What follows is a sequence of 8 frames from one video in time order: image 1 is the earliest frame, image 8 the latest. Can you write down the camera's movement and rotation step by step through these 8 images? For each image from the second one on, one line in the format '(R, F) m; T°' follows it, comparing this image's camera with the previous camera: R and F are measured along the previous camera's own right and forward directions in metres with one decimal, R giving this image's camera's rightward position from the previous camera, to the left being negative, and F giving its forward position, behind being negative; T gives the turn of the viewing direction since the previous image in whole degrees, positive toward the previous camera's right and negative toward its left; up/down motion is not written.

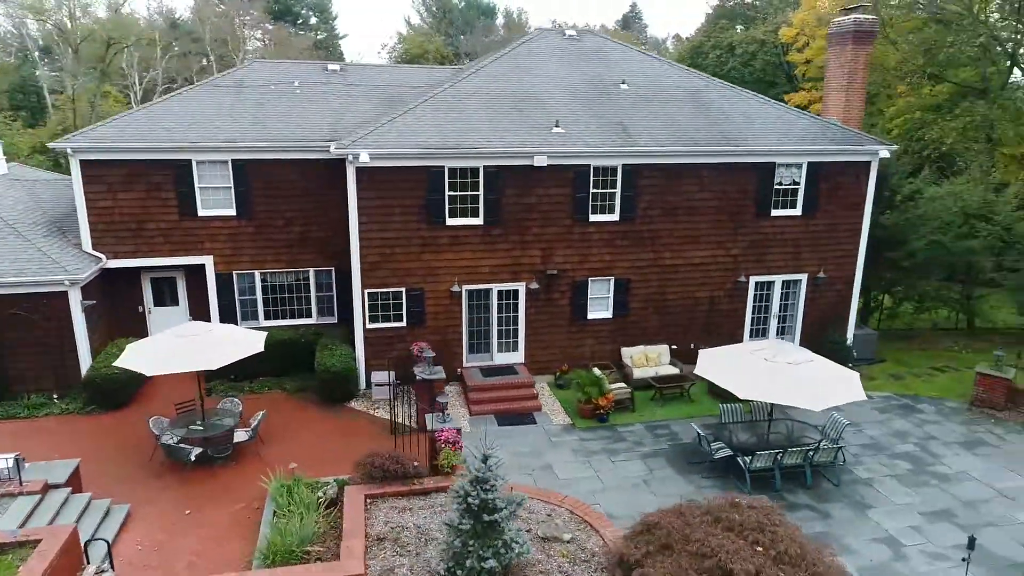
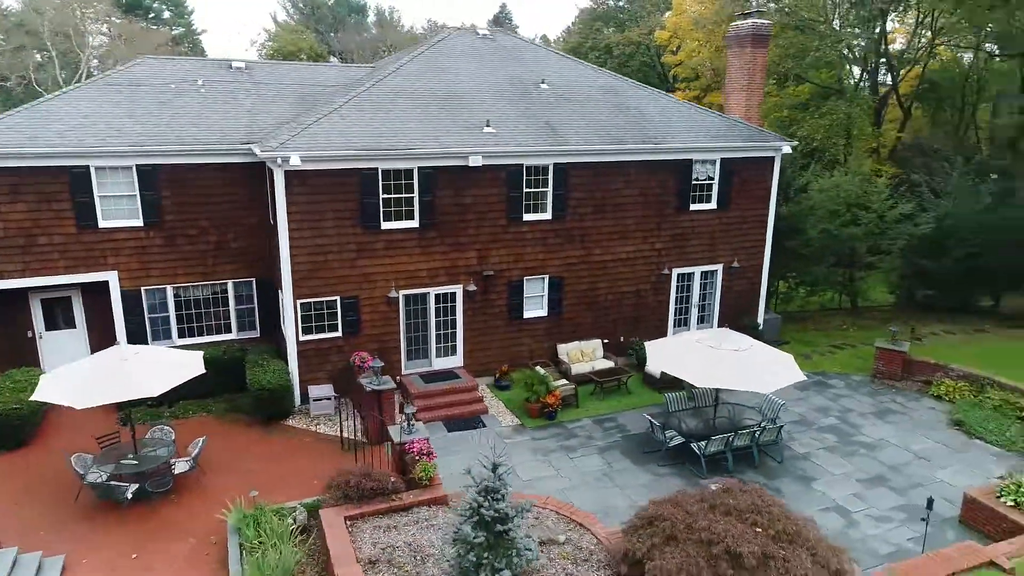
(-1.3, +0.3) m; +10°
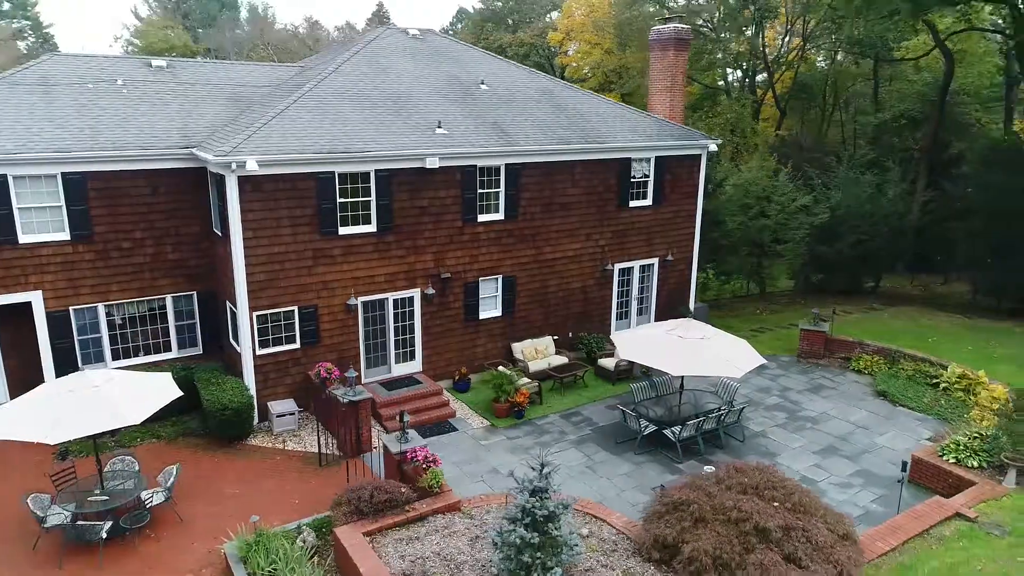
(-1.6, +0.1) m; +10°
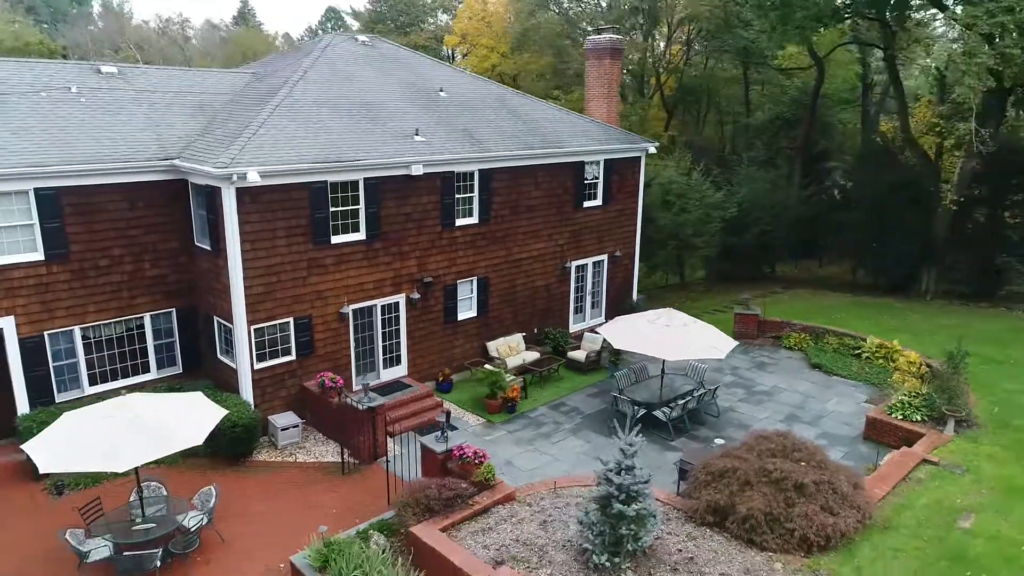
(-2.4, -0.4) m; +11°
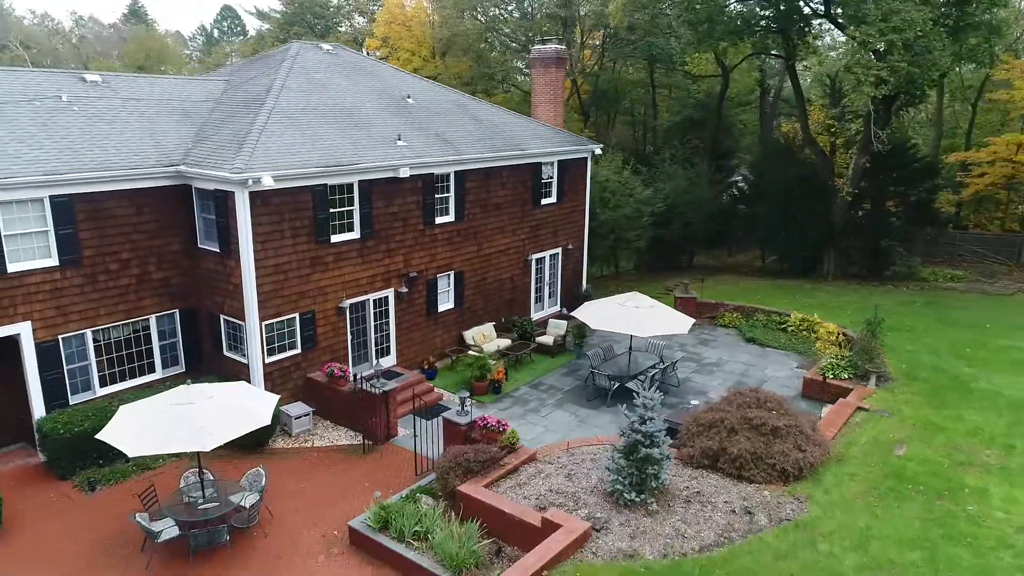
(-1.8, -1.2) m; +8°
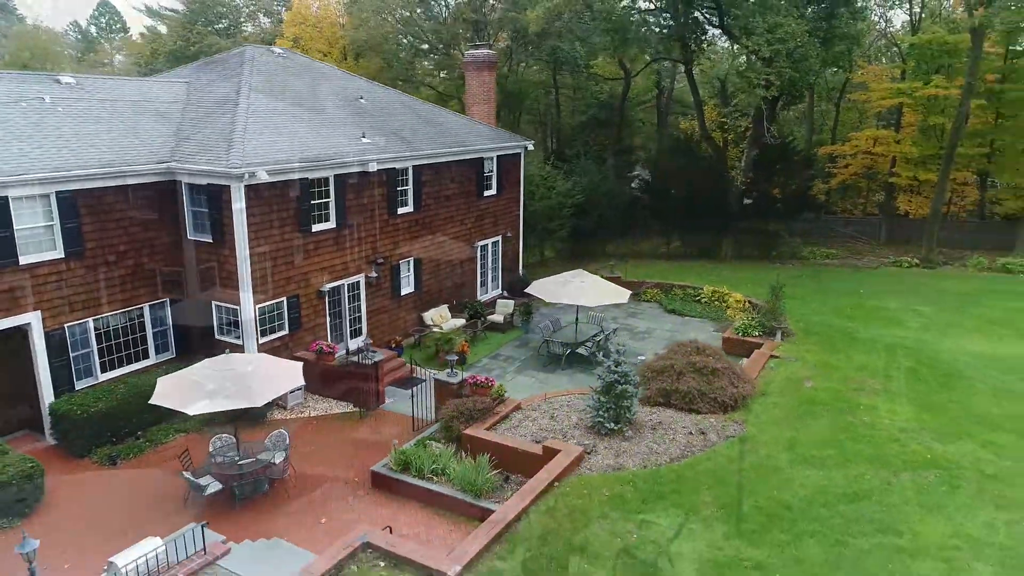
(-1.6, -1.7) m; +8°
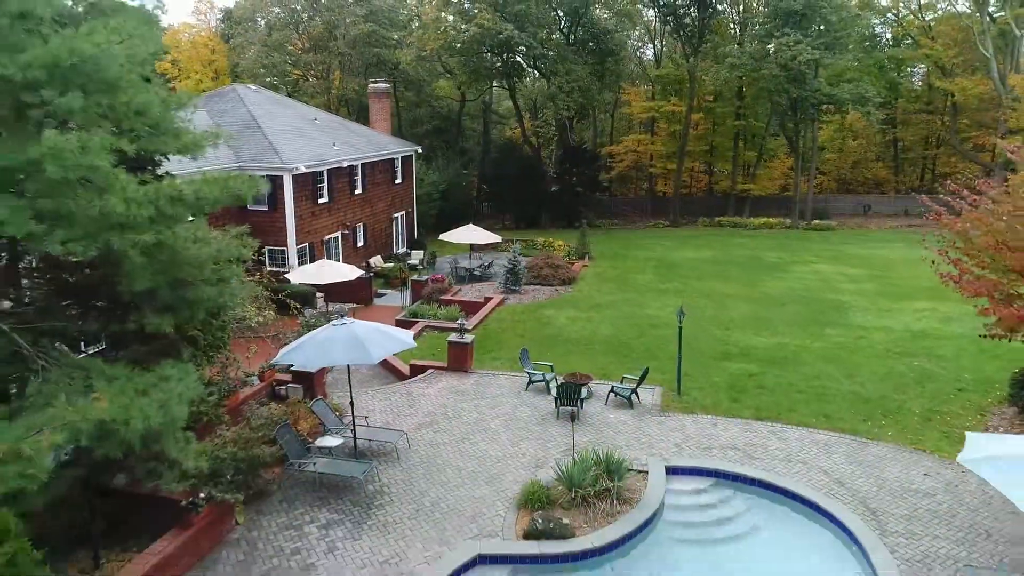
(-2.0, -3.7) m; +12°
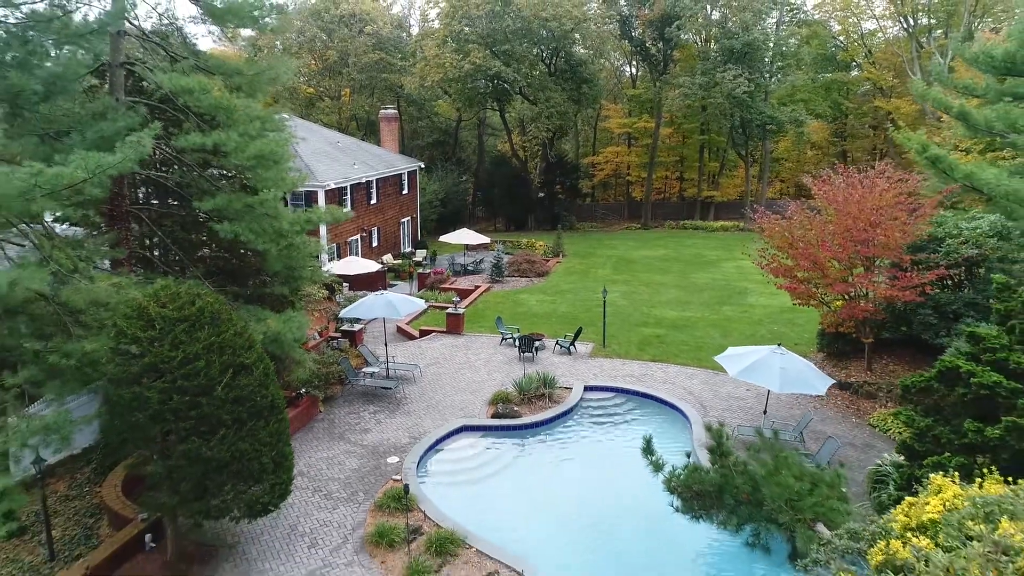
(+0.4, -4.8) m; 0°
